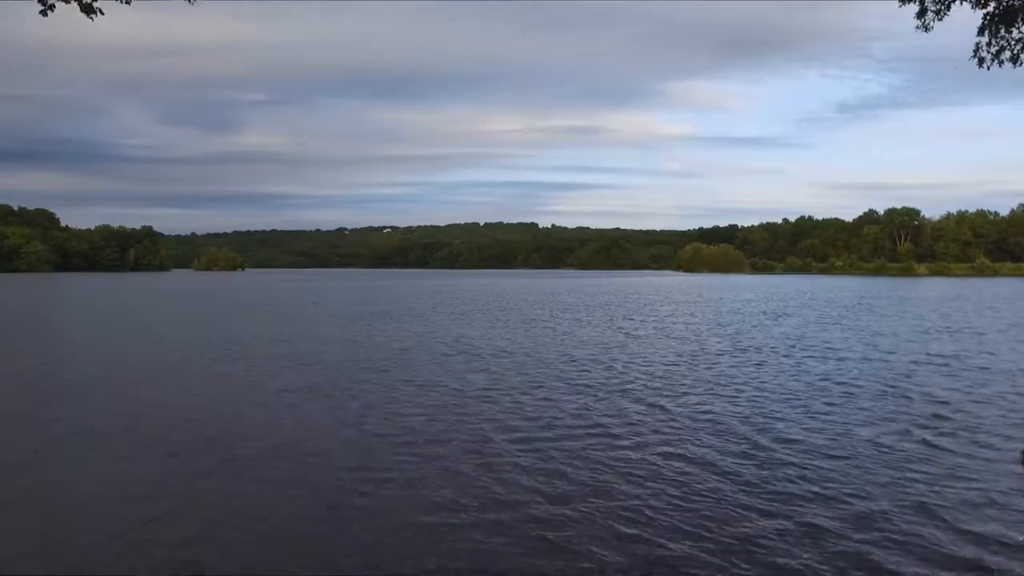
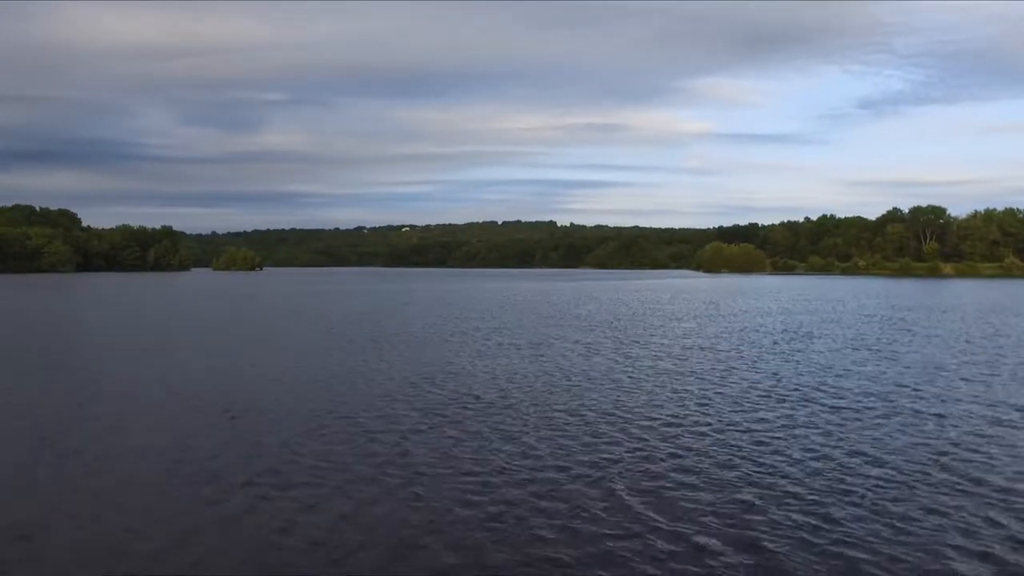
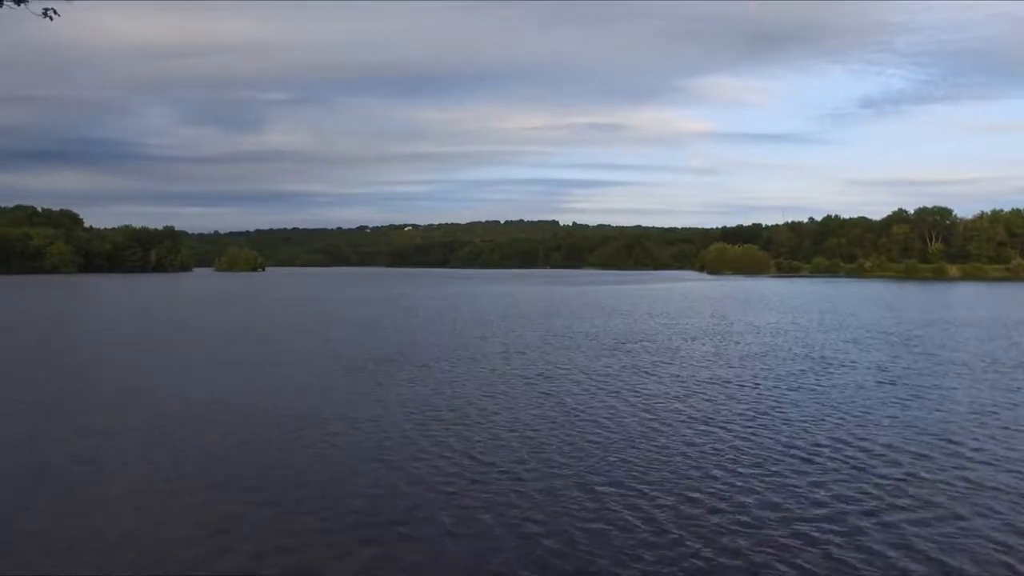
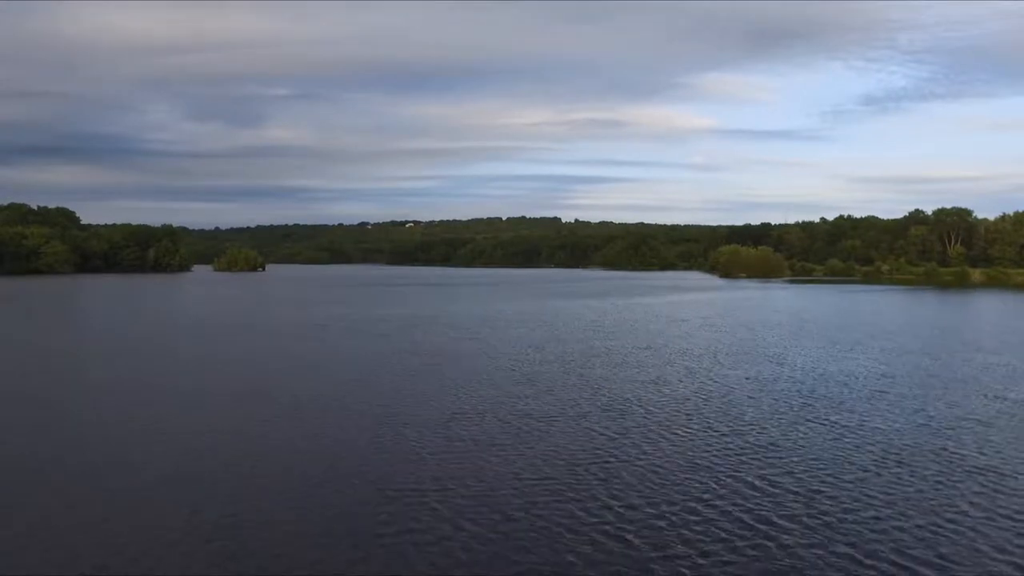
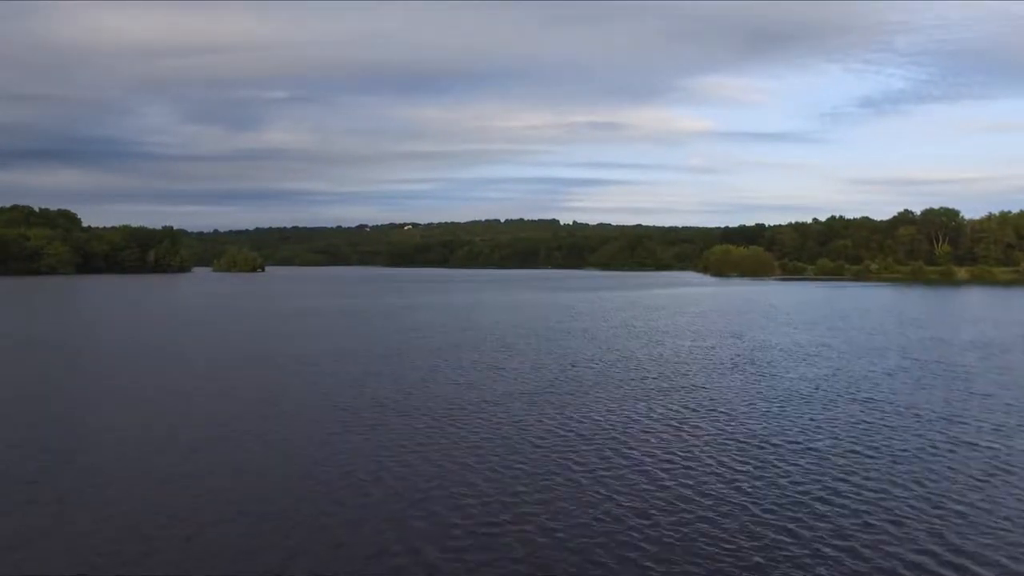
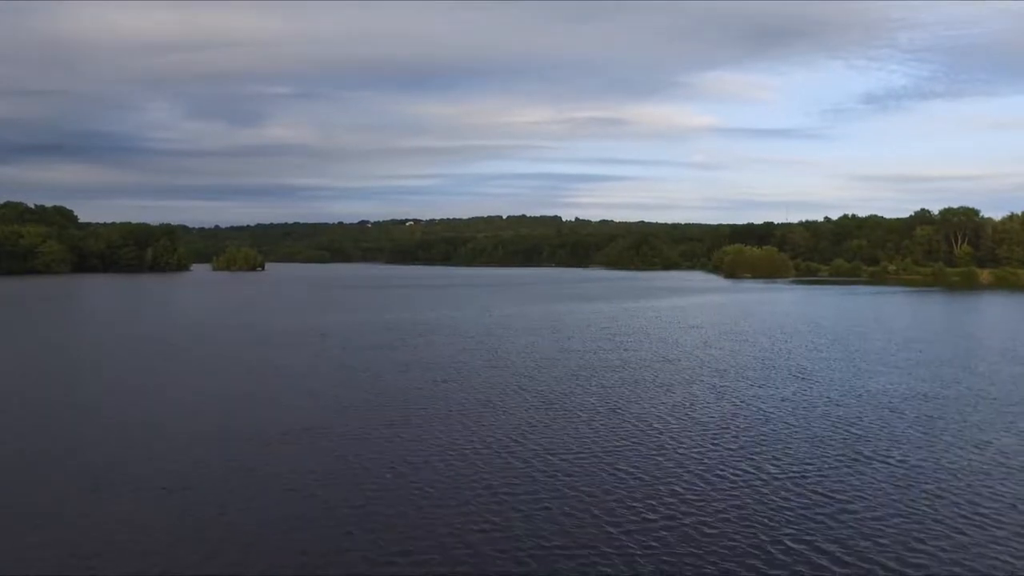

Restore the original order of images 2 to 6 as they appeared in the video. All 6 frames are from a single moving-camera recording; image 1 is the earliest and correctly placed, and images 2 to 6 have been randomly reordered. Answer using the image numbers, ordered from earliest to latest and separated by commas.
2, 3, 5, 4, 6
